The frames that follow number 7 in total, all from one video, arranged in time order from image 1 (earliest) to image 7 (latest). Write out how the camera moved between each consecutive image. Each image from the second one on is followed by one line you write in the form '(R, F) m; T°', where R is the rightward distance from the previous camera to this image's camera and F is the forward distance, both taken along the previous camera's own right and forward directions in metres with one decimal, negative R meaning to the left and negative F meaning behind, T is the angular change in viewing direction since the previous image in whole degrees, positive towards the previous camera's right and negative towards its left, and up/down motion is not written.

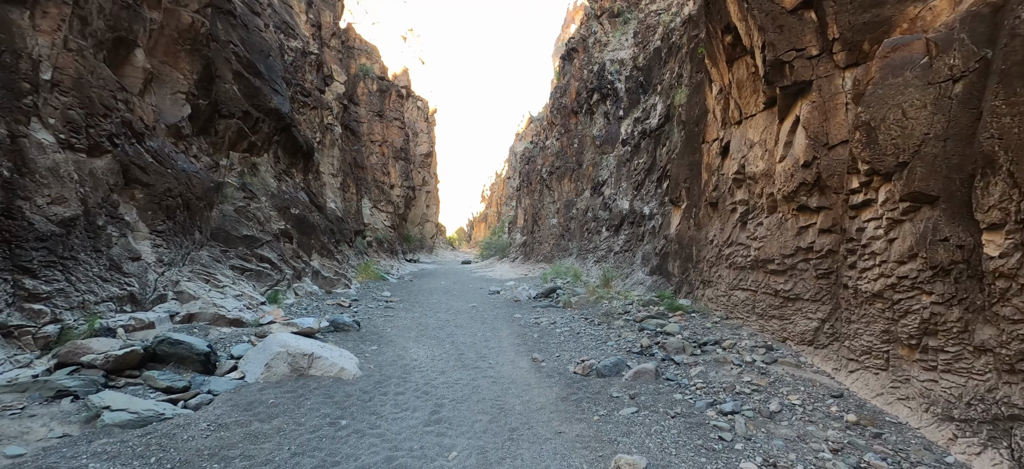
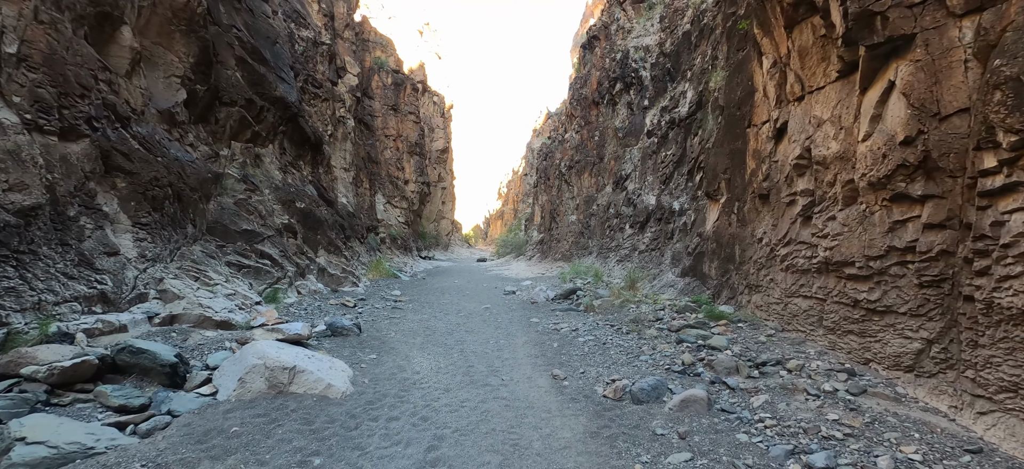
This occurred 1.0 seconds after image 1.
(0.0, +0.9) m; -2°
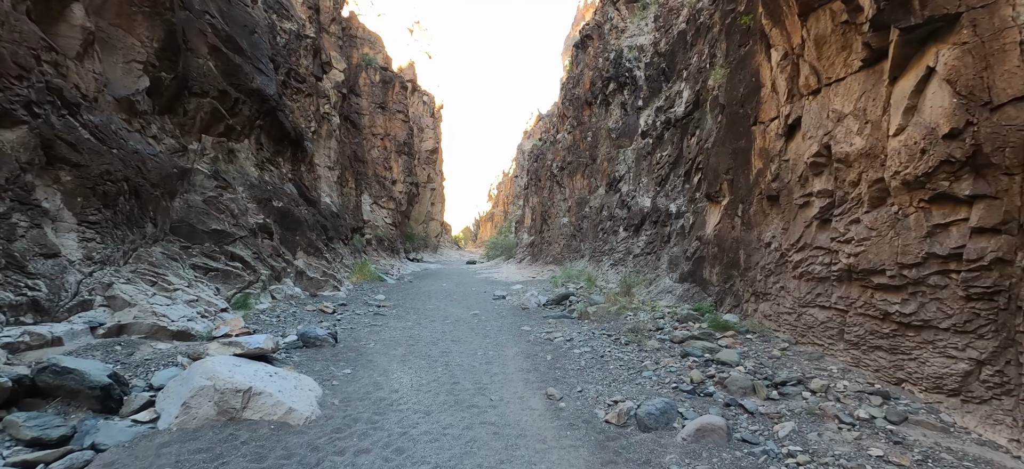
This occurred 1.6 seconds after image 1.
(0.0, +0.6) m; +1°
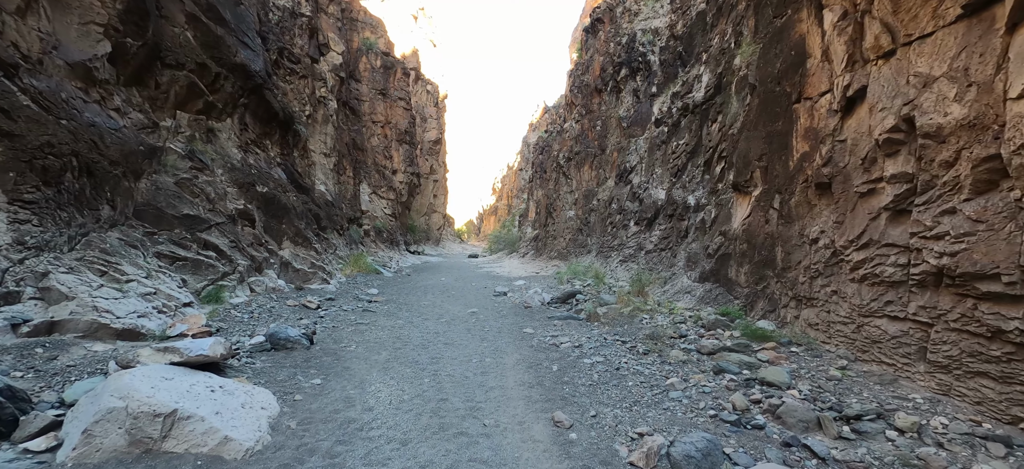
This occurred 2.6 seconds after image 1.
(0.0, +0.9) m; 0°
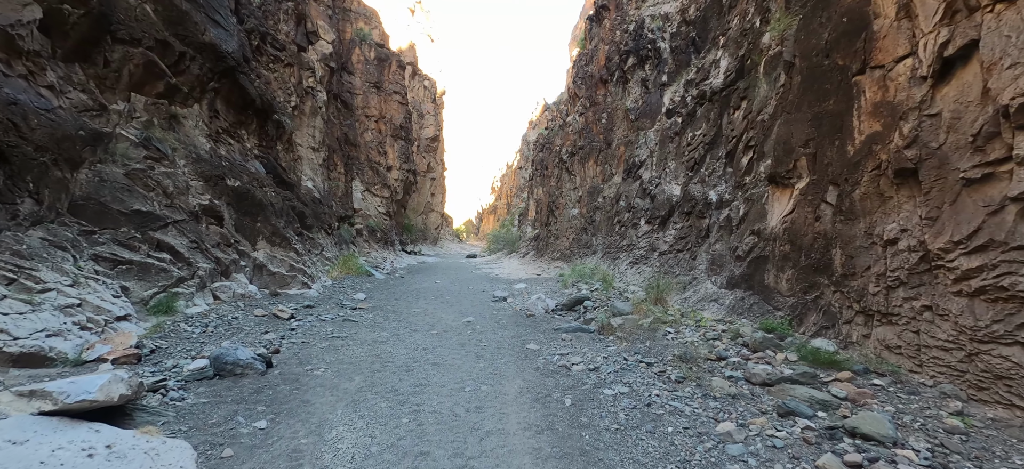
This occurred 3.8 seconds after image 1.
(0.0, +1.1) m; 0°
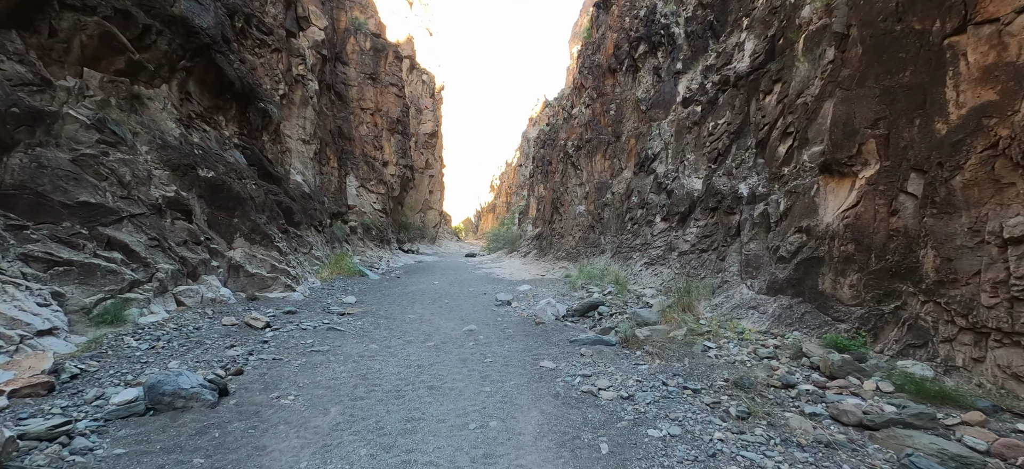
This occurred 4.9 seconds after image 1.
(-0.2, +1.0) m; 0°
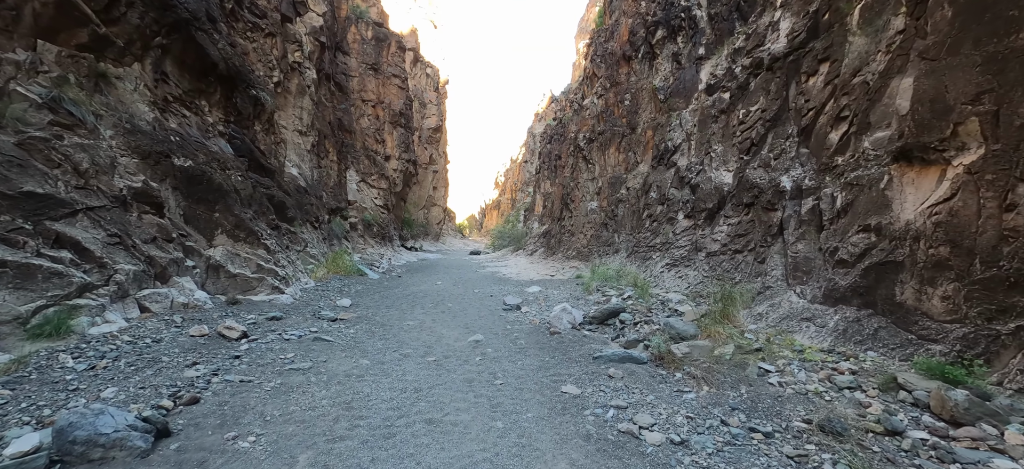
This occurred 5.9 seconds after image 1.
(-0.1, +0.9) m; -1°
